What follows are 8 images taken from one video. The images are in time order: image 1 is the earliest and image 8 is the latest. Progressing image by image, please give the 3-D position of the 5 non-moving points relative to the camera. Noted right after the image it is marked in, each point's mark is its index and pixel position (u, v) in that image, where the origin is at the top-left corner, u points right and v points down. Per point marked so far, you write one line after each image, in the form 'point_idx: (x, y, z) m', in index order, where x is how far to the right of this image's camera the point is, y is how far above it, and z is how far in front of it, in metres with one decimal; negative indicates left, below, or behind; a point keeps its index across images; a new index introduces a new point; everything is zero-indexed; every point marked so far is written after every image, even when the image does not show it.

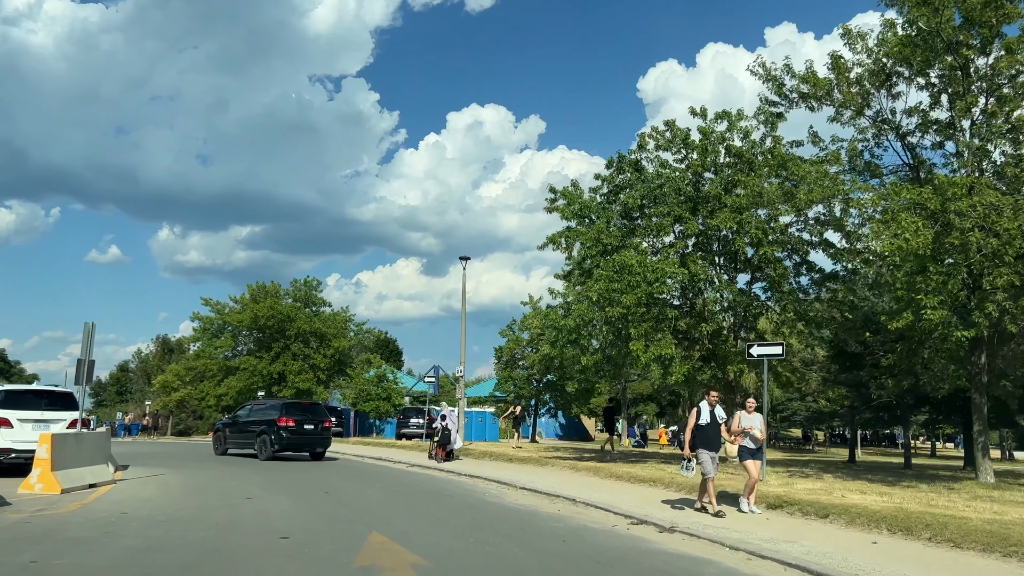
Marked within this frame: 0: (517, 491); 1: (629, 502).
0: (+0.1, -4.0, +16.0) m
1: (+2.0, -3.7, +13.8) m
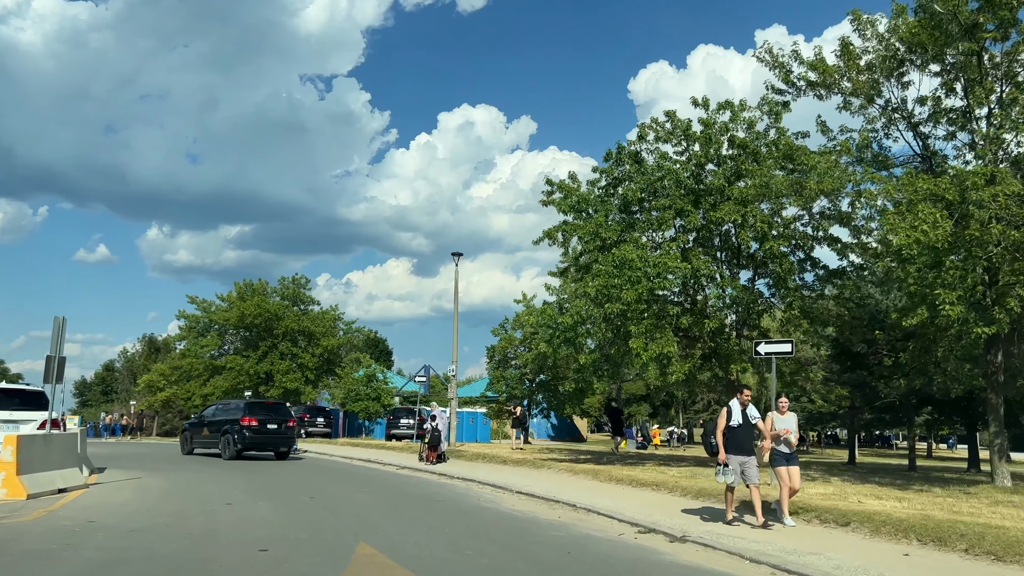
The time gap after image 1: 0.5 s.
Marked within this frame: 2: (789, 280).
0: (+0.1, -3.9, +15.2) m
1: (+1.9, -3.5, +13.0) m
2: (+6.9, +0.2, +20.0) m
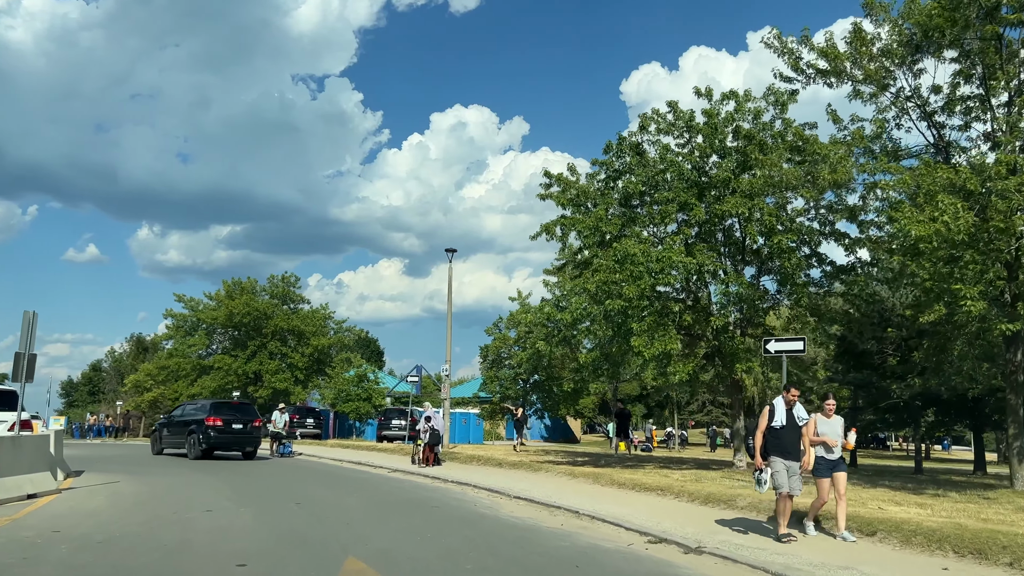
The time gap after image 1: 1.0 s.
0: (0.0, -3.8, +14.4) m
1: (+1.9, -3.4, +12.2) m
2: (+6.8, +0.3, +19.3) m
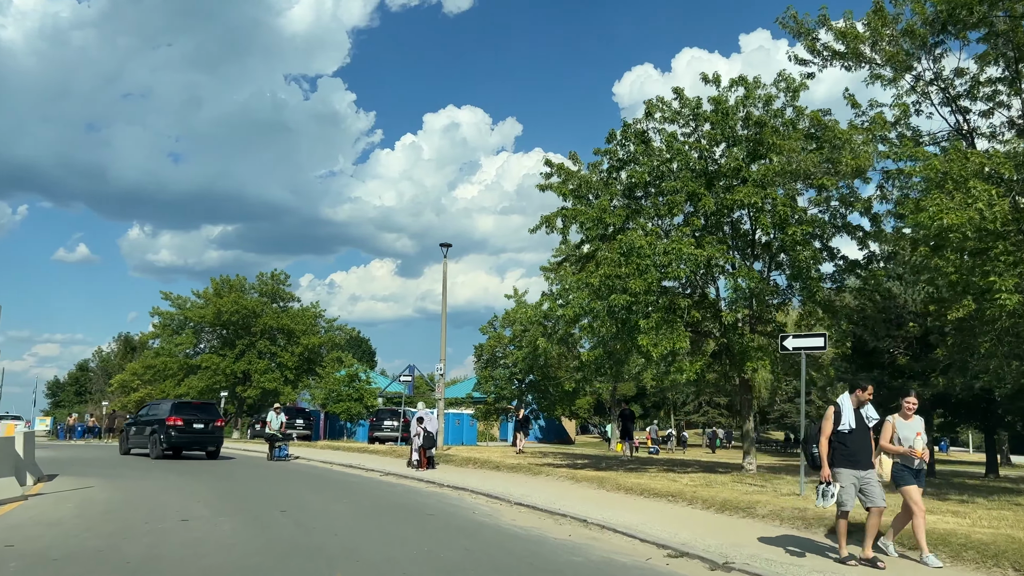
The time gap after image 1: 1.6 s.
0: (0.0, -3.7, +13.4) m
1: (+2.0, -3.3, +11.3) m
2: (+6.8, +0.4, +18.4) m
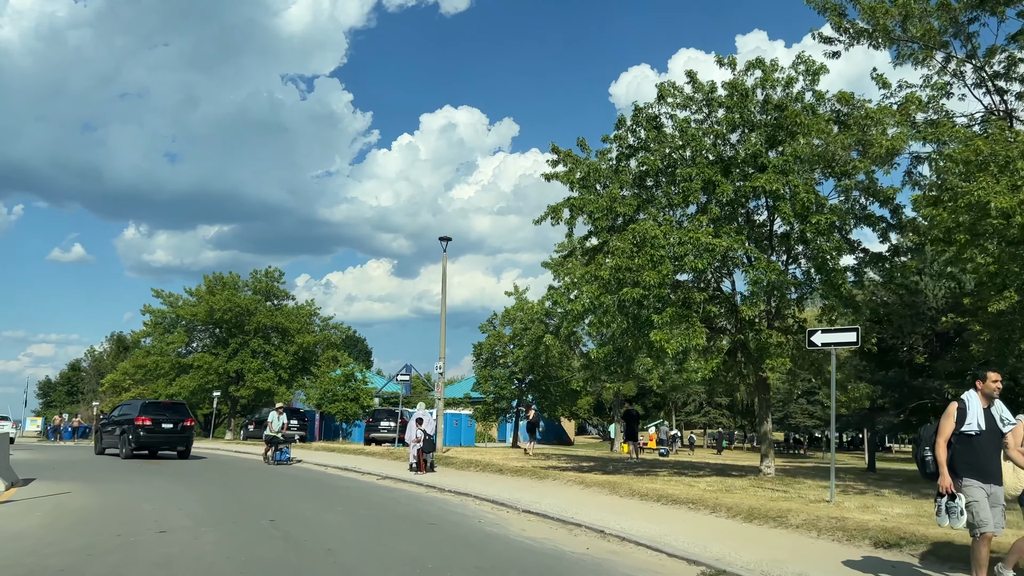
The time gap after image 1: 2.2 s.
0: (+0.2, -3.5, +12.4) m
1: (+2.1, -3.2, +10.3) m
2: (+6.9, +0.5, +17.4) m
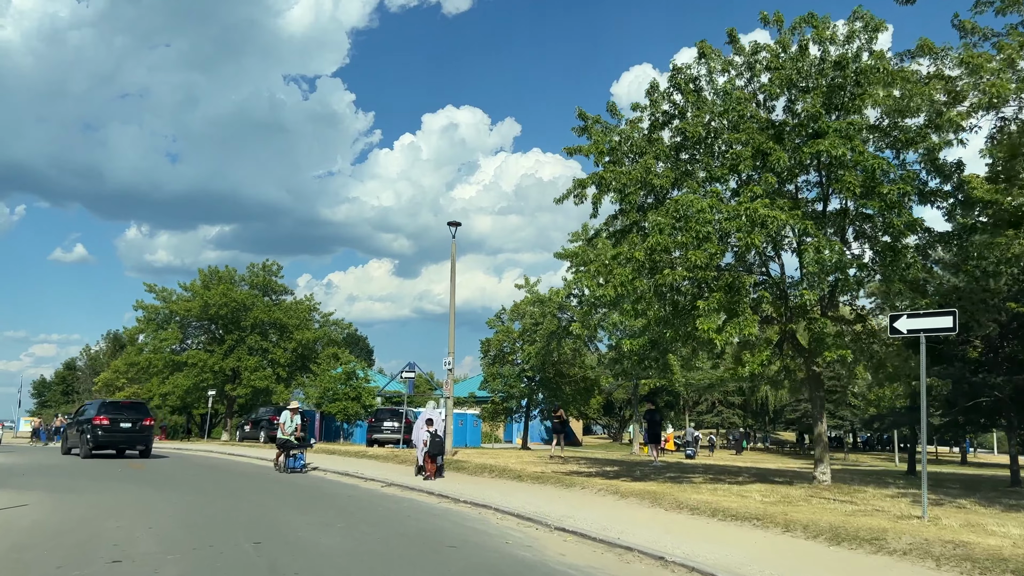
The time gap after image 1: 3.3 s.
0: (+0.6, -3.2, +10.4) m
1: (+2.5, -2.8, +8.3) m
2: (+7.3, +0.9, +15.3) m
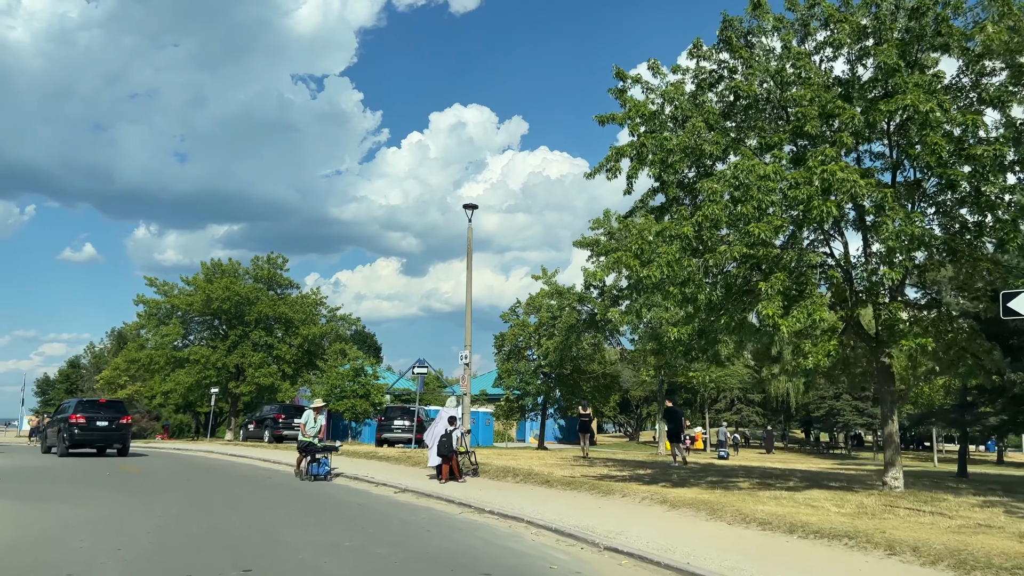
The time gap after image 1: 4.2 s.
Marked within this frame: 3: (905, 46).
0: (+1.0, -2.9, +8.6) m
1: (+3.0, -2.5, +6.5) m
2: (+7.8, +1.2, +13.5) m
3: (+6.5, +4.0, +13.5) m
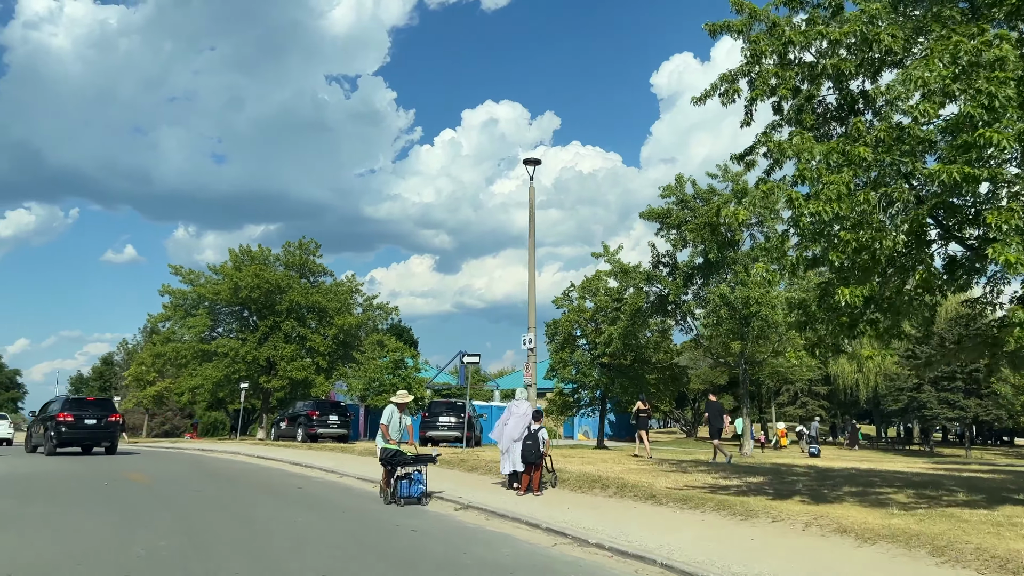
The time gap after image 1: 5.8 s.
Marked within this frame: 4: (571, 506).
0: (+2.1, -2.3, +5.0) m
1: (+4.0, -1.9, +2.8) m
2: (+9.0, +1.9, +9.6) m
3: (+7.7, +4.7, +9.7) m
4: (+0.8, -3.1, +11.5) m
